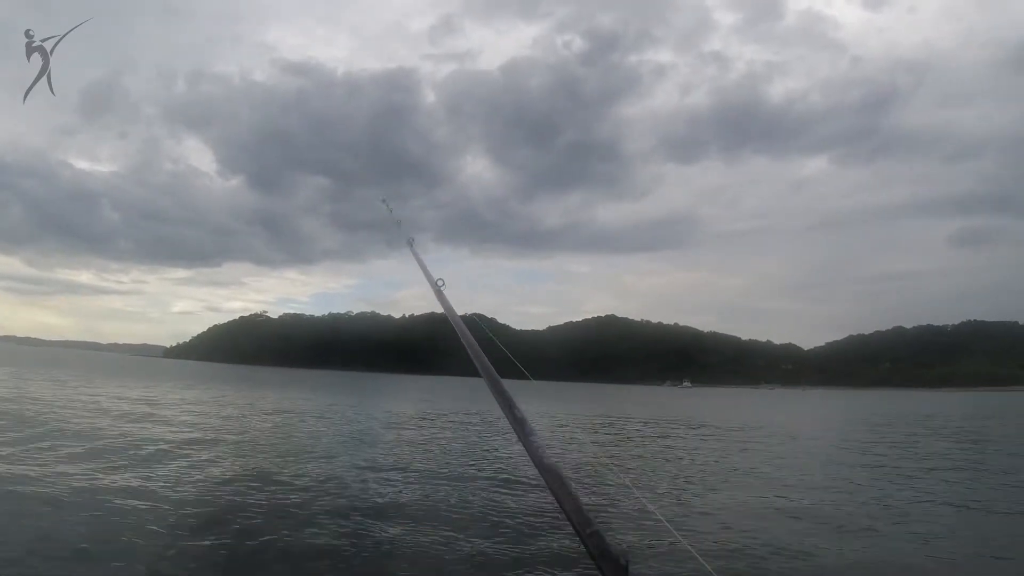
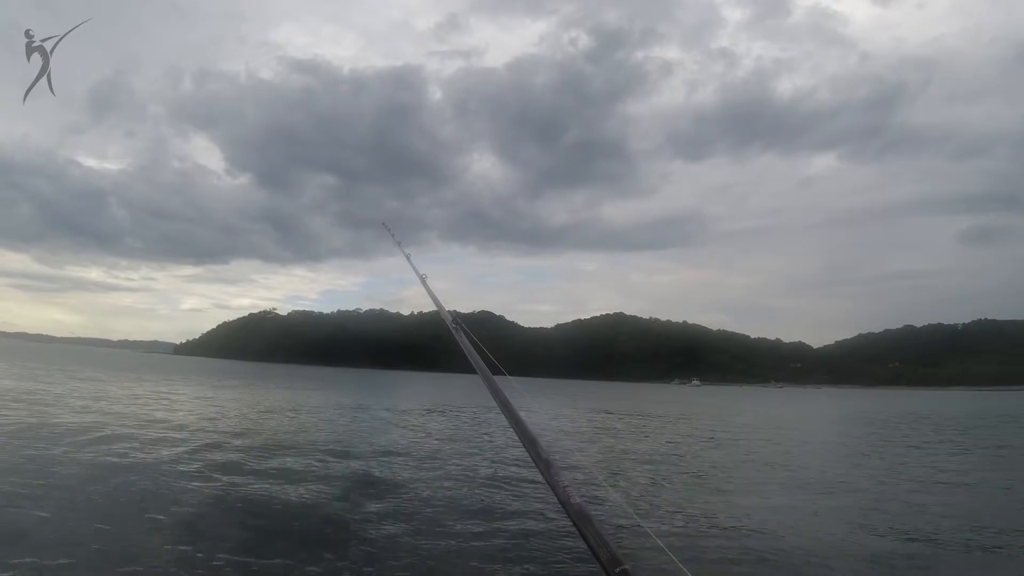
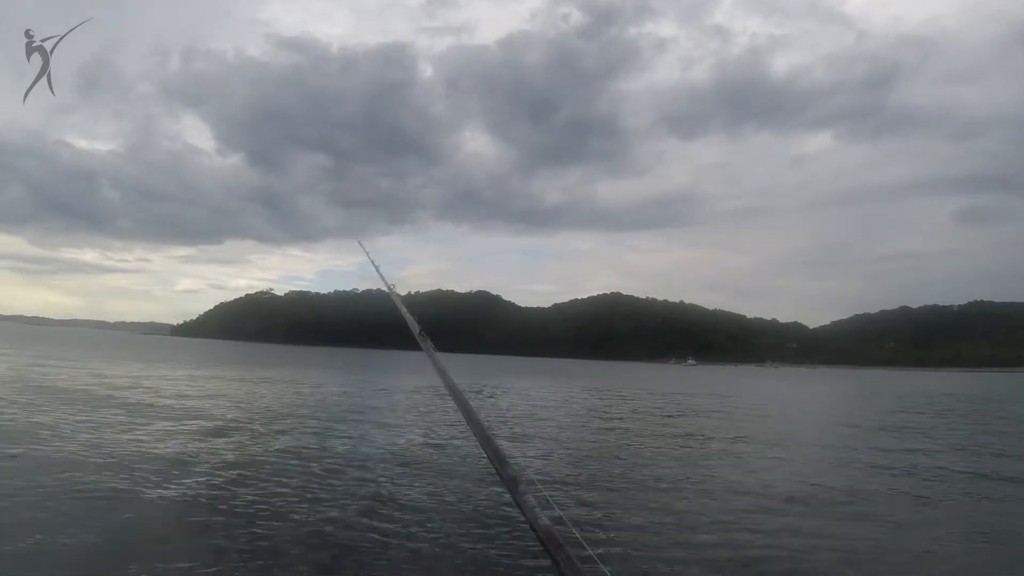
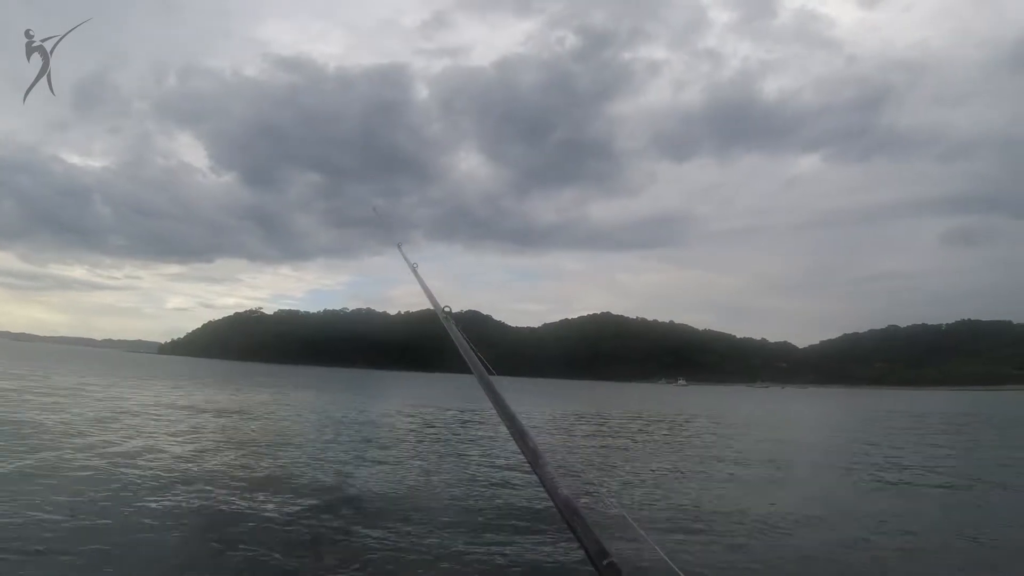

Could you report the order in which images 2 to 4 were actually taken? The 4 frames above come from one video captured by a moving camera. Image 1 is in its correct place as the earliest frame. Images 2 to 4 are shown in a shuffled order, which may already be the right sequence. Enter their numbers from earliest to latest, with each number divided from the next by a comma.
2, 4, 3
